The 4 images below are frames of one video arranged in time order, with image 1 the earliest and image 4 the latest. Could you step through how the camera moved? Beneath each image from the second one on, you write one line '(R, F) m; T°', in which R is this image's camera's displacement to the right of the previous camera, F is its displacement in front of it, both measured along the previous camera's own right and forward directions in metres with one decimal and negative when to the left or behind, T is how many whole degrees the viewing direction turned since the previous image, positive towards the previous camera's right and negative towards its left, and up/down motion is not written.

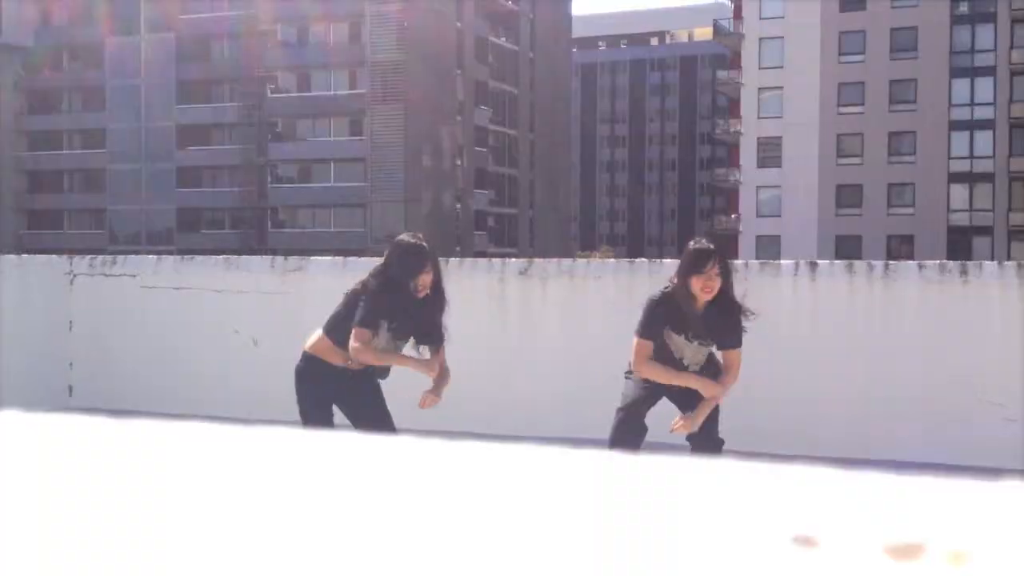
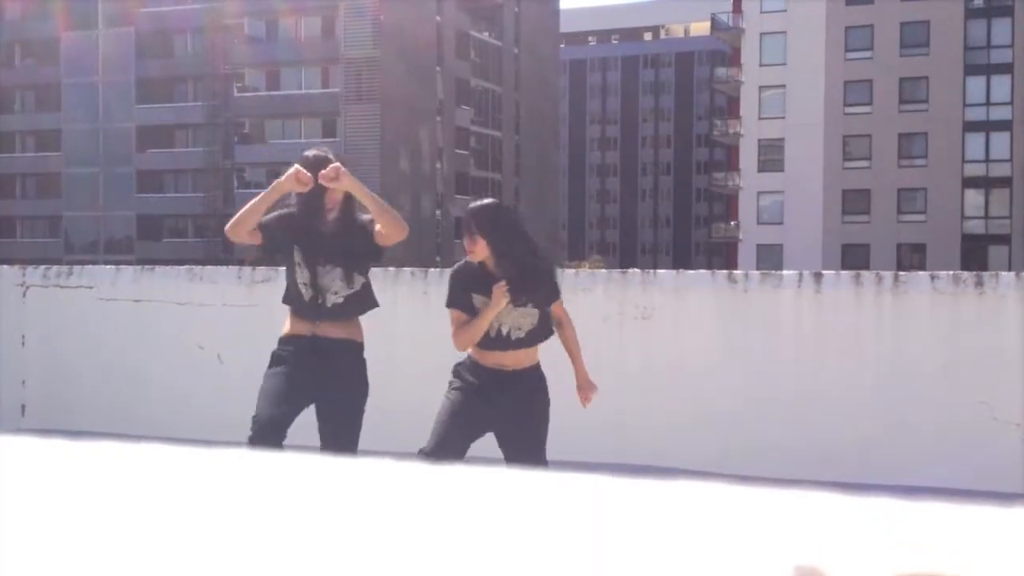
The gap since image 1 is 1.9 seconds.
(+0.1, +1.2) m; +1°
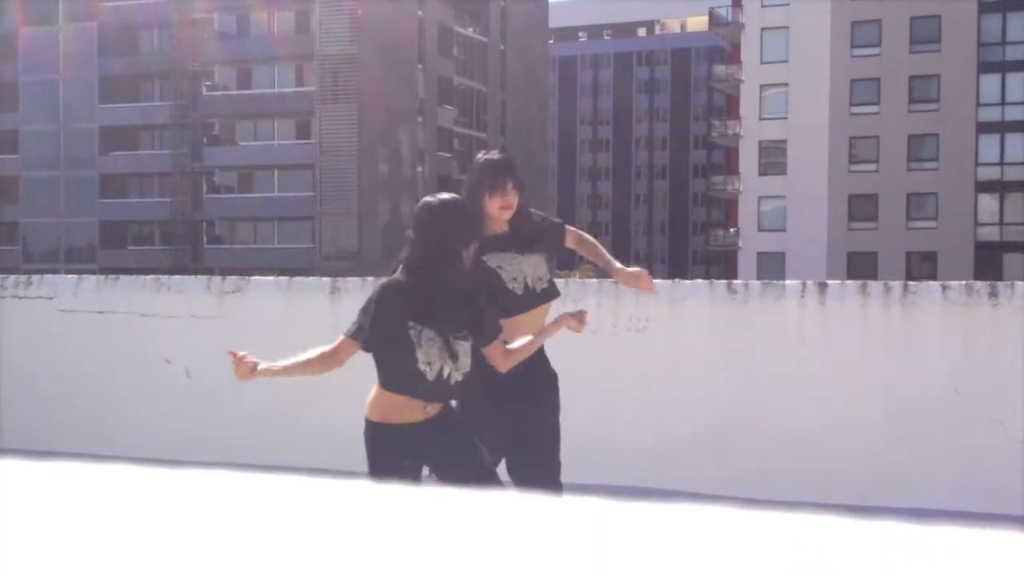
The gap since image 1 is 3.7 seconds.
(+0.1, +1.0) m; +1°
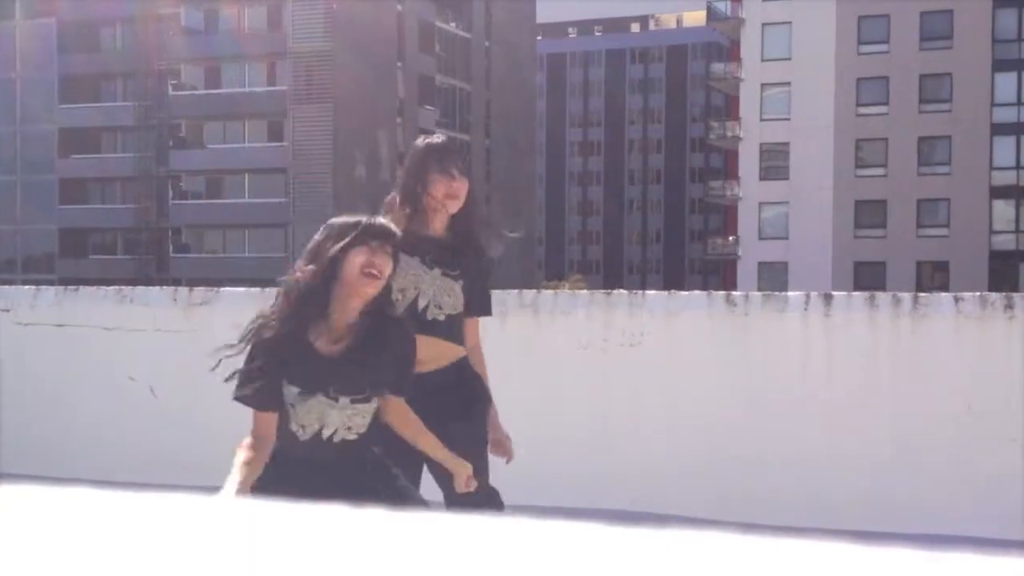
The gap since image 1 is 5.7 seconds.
(+0.1, +1.0) m; 0°
